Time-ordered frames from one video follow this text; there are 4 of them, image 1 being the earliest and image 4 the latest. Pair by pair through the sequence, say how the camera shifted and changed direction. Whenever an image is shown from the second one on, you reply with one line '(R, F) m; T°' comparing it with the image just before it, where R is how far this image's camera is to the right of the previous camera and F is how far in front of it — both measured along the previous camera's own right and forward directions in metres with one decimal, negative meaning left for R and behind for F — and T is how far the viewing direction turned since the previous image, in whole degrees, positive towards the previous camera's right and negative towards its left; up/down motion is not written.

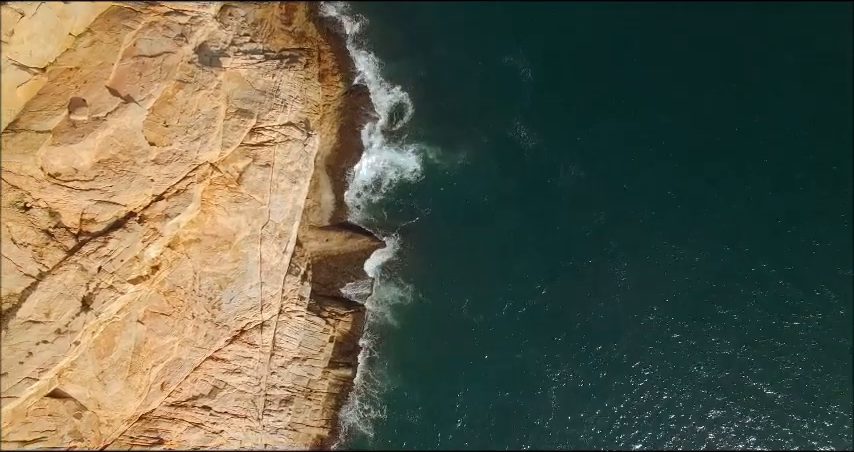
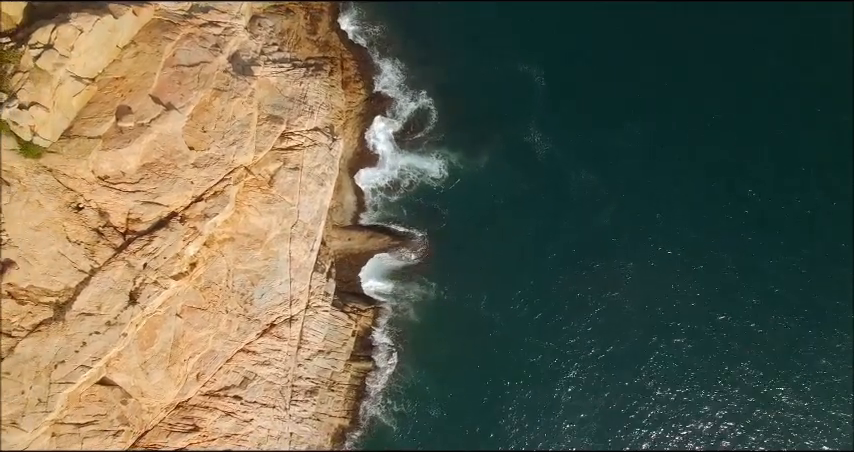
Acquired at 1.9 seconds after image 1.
(-1.8, -2.2) m; +1°
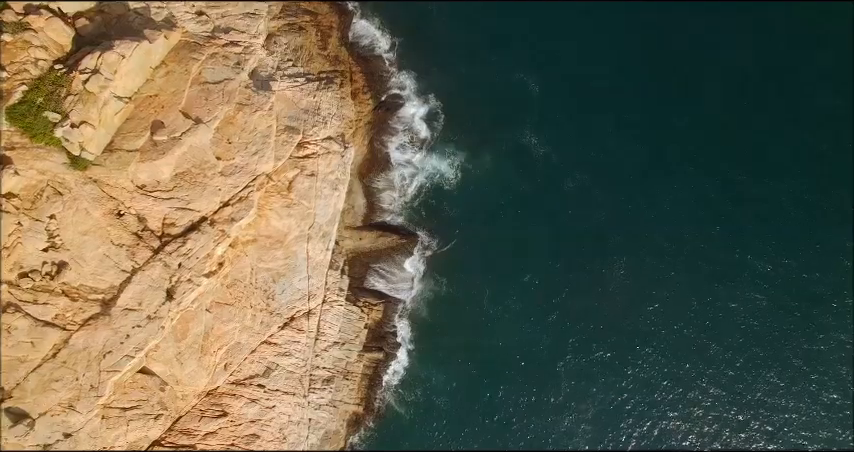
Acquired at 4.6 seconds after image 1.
(-0.3, -3.3) m; 0°
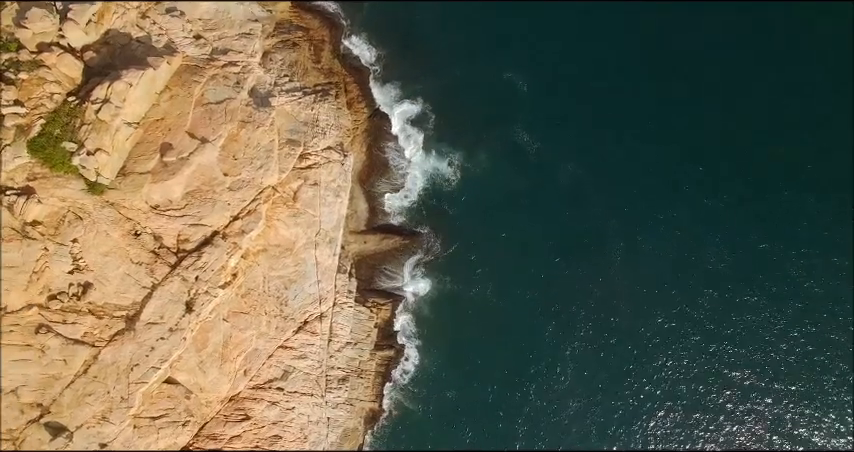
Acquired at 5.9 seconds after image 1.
(0.0, -1.7) m; 0°
